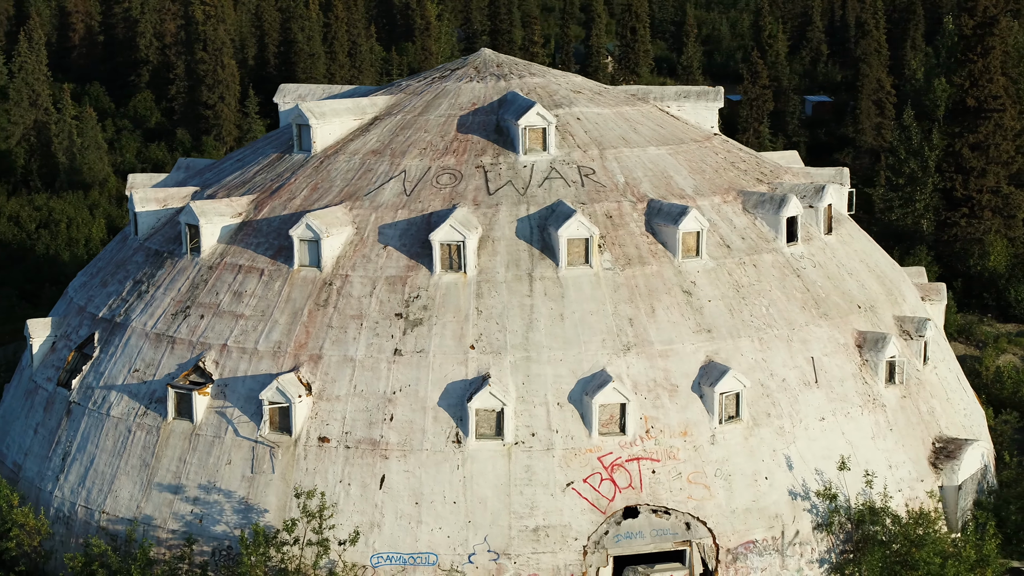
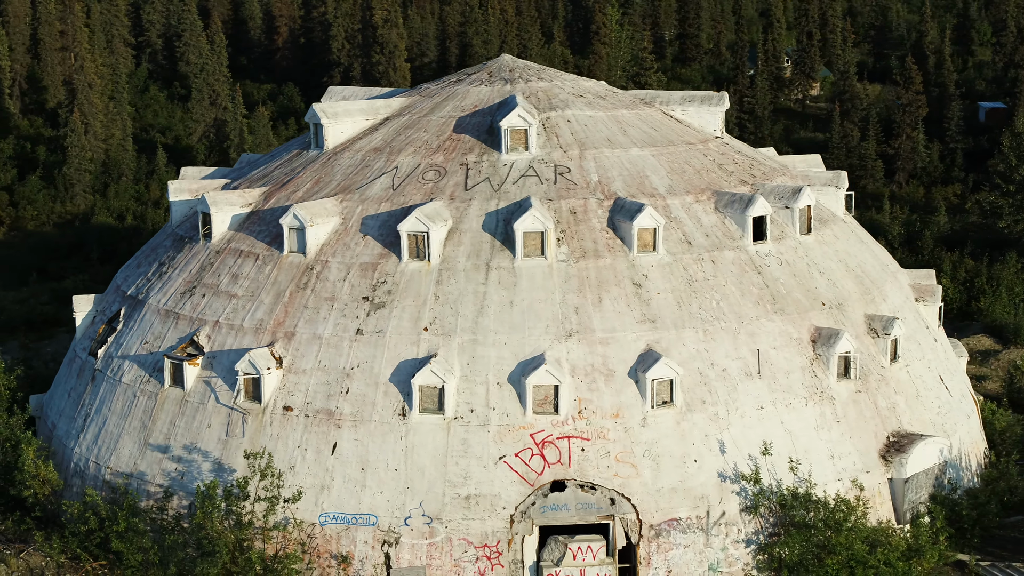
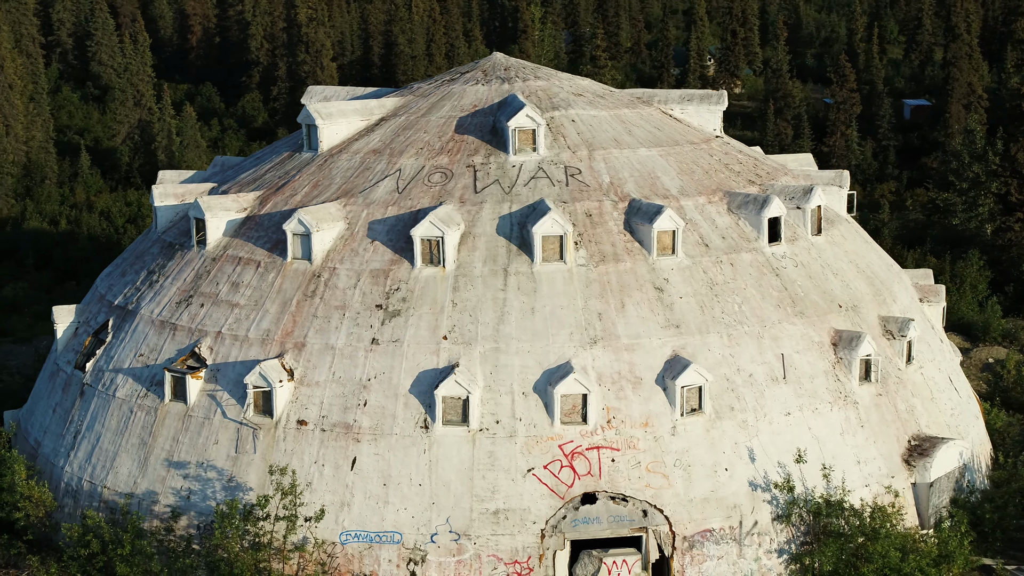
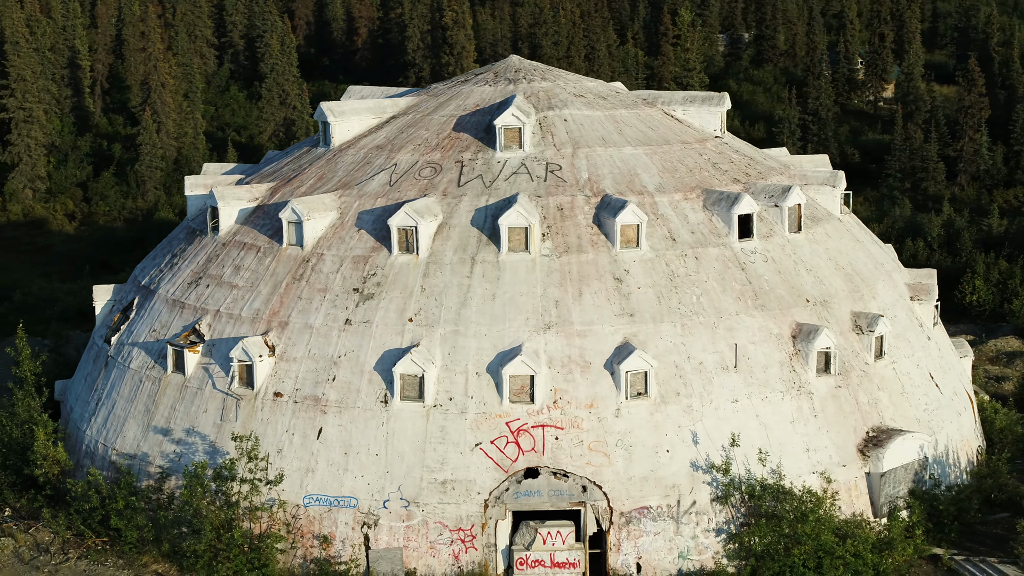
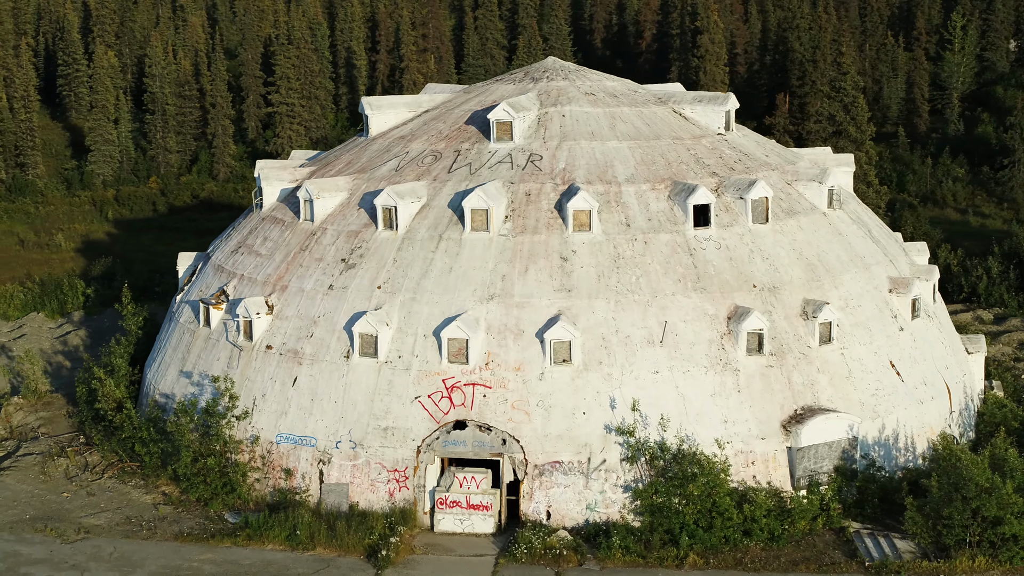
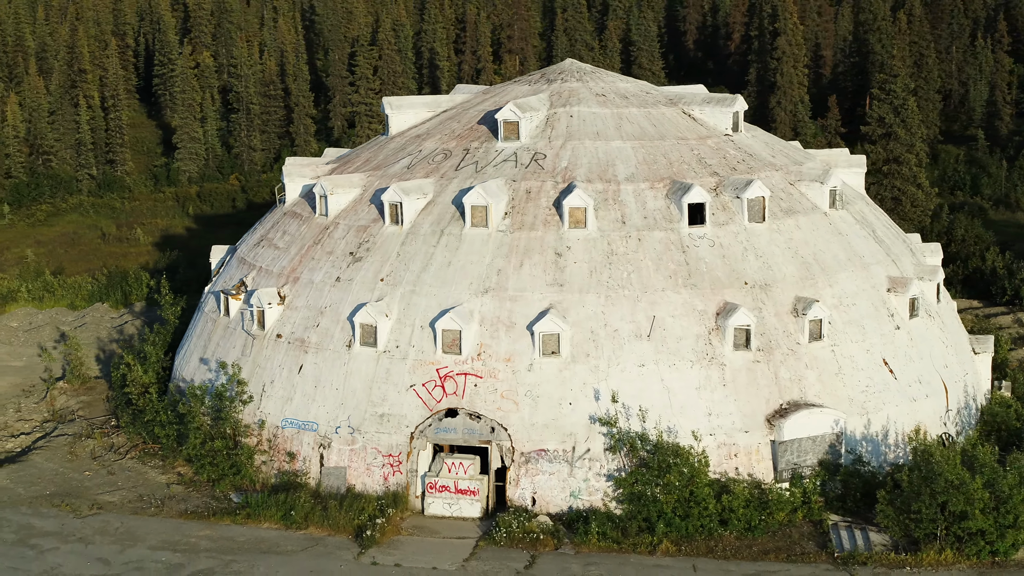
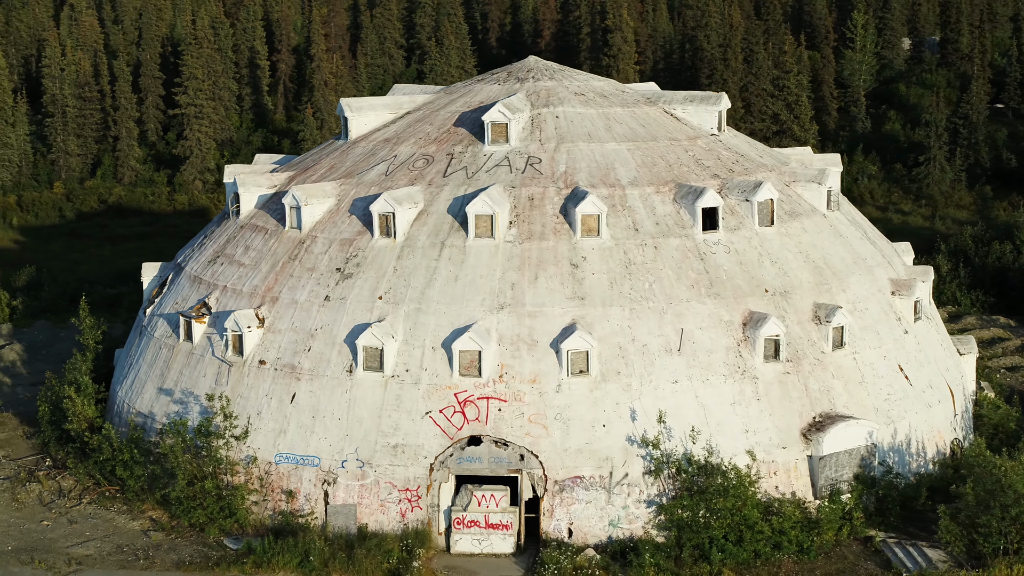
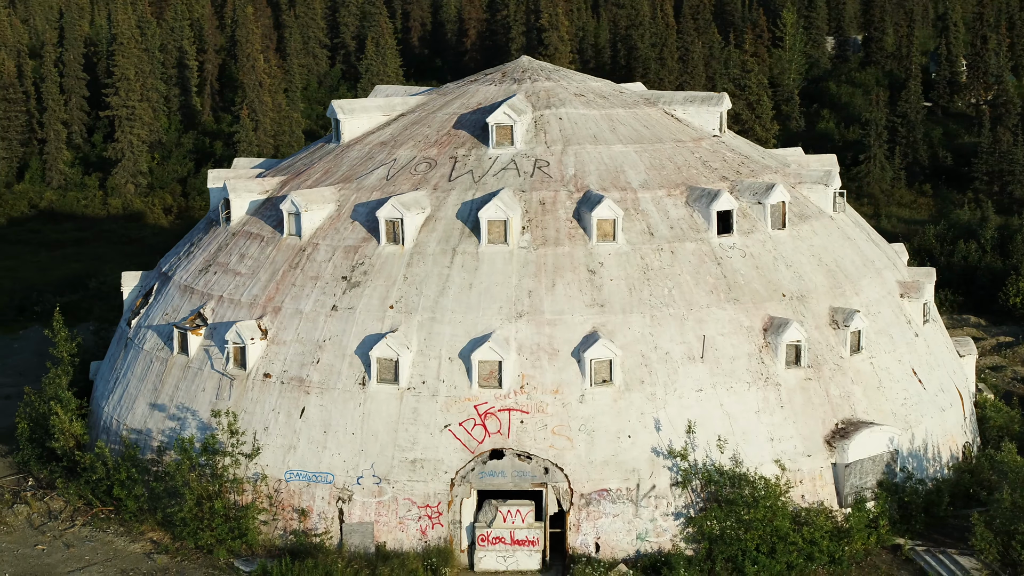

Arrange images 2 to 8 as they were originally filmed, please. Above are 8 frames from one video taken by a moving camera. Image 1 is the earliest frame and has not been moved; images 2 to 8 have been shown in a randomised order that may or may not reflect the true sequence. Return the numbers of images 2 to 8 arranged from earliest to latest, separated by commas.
3, 2, 4, 8, 7, 5, 6
